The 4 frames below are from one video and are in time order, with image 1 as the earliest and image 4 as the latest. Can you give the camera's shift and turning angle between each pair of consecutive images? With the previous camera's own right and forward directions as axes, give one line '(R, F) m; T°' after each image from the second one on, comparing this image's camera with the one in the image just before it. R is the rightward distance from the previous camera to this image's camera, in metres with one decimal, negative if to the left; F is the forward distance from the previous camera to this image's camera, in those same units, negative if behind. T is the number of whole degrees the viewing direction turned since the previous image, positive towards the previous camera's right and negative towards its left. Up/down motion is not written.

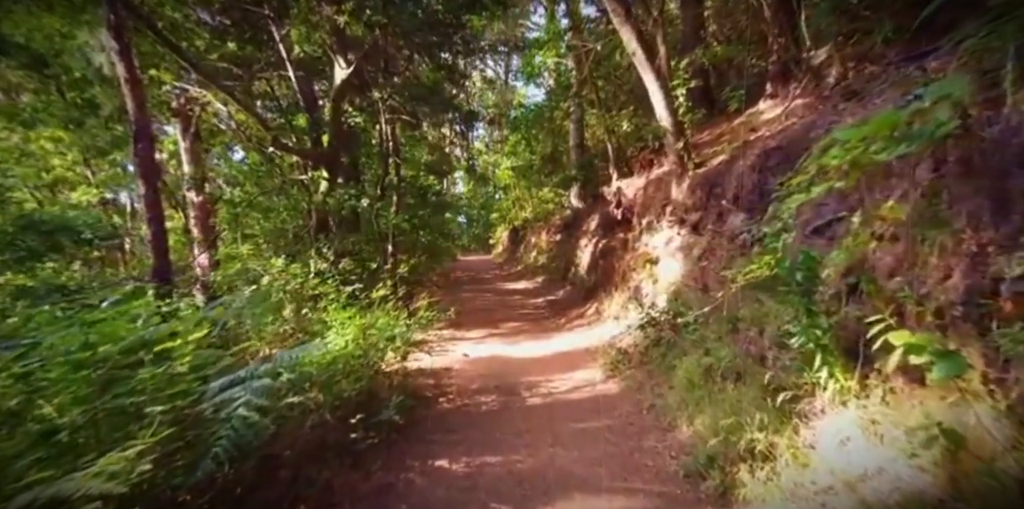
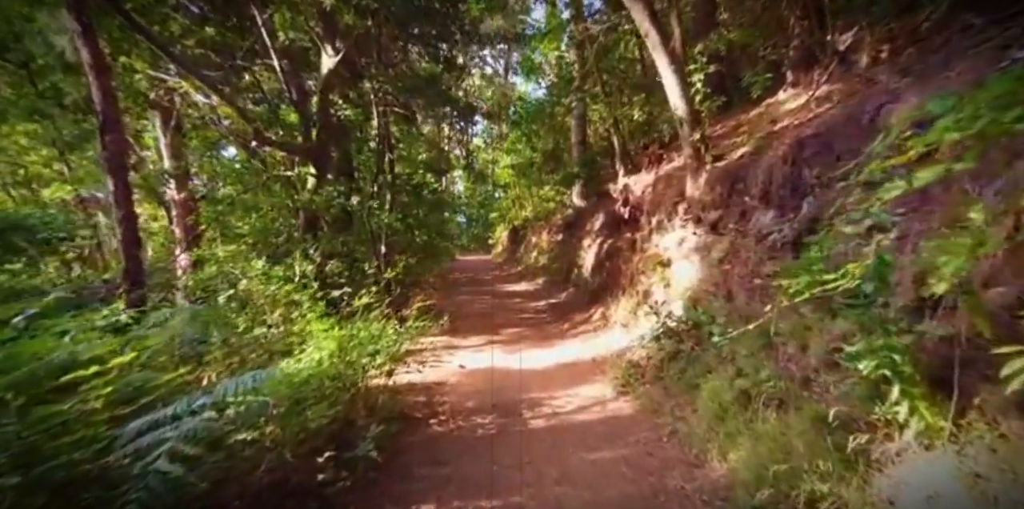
(0.0, +0.7) m; 0°
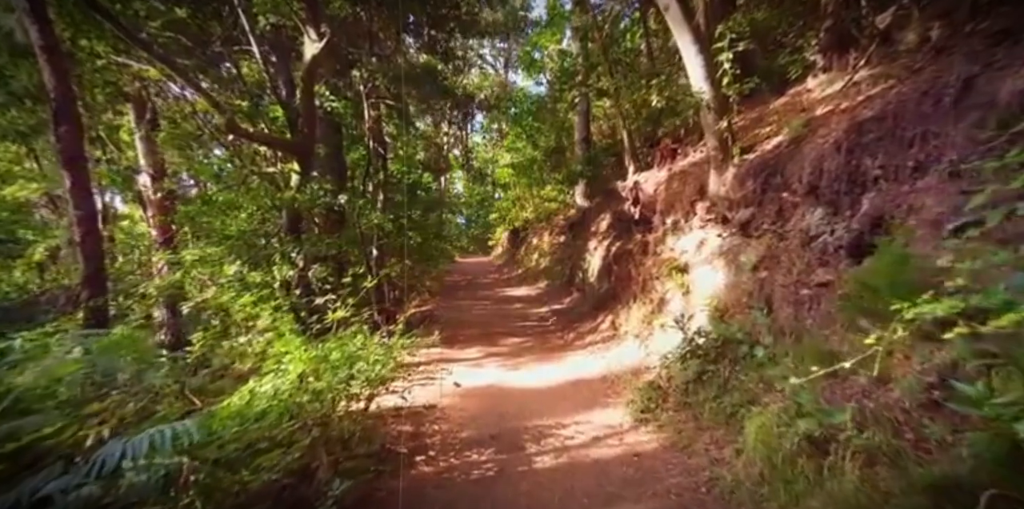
(0.0, +0.9) m; 0°
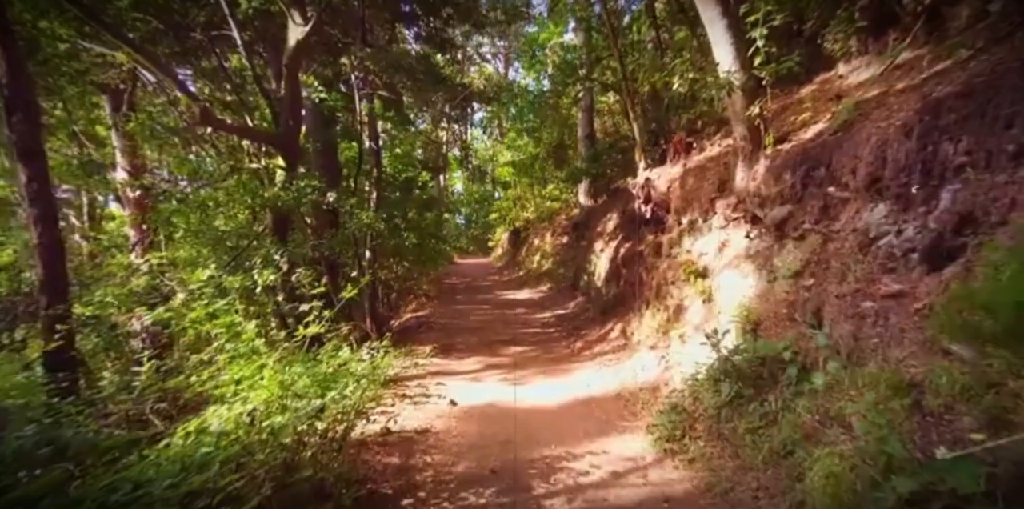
(0.0, +0.8) m; 0°
